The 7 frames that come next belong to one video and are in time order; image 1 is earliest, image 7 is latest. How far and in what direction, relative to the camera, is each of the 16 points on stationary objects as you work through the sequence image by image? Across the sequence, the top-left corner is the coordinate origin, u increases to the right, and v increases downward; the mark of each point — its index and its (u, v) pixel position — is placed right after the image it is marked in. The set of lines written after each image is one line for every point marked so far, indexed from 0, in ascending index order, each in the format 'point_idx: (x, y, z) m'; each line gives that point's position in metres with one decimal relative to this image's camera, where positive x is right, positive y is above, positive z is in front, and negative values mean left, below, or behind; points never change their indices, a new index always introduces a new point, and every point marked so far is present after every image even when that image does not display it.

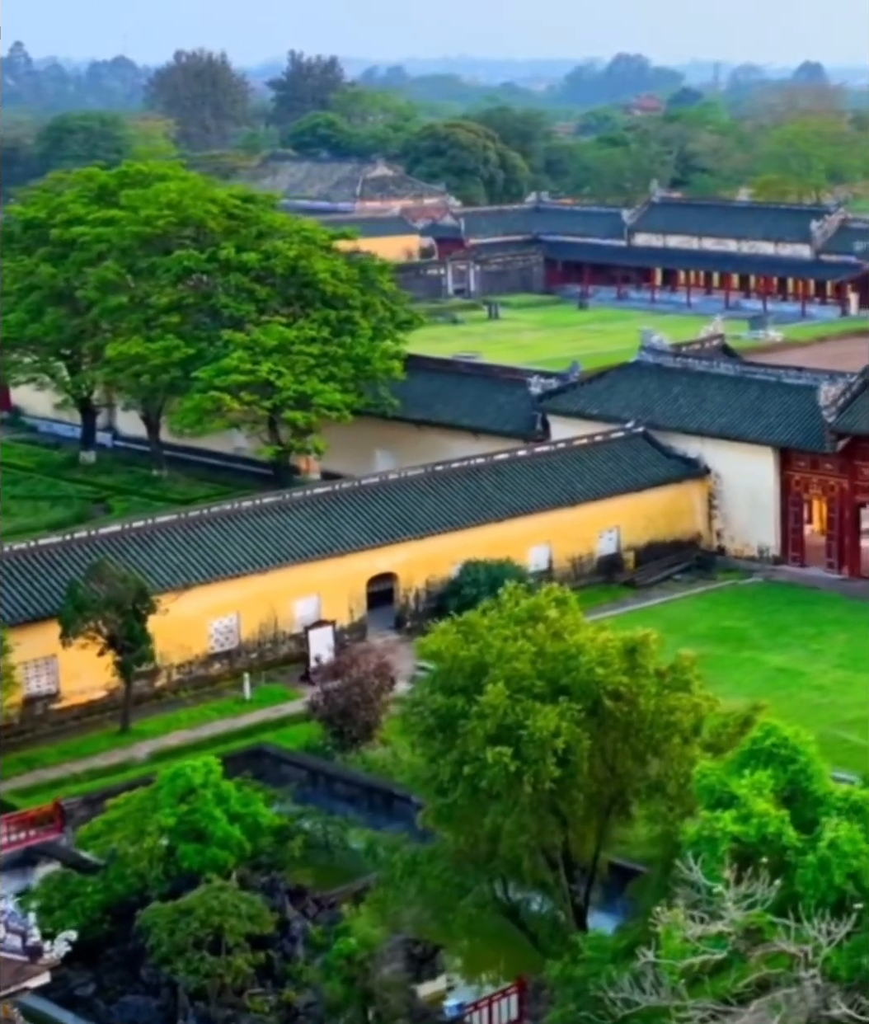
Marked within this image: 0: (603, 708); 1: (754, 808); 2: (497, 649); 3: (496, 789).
0: (+1.1, -1.3, +14.8) m
1: (+1.9, -1.7, +13.0) m
2: (+0.4, -0.9, +15.0) m
3: (+0.4, -1.8, +14.4) m
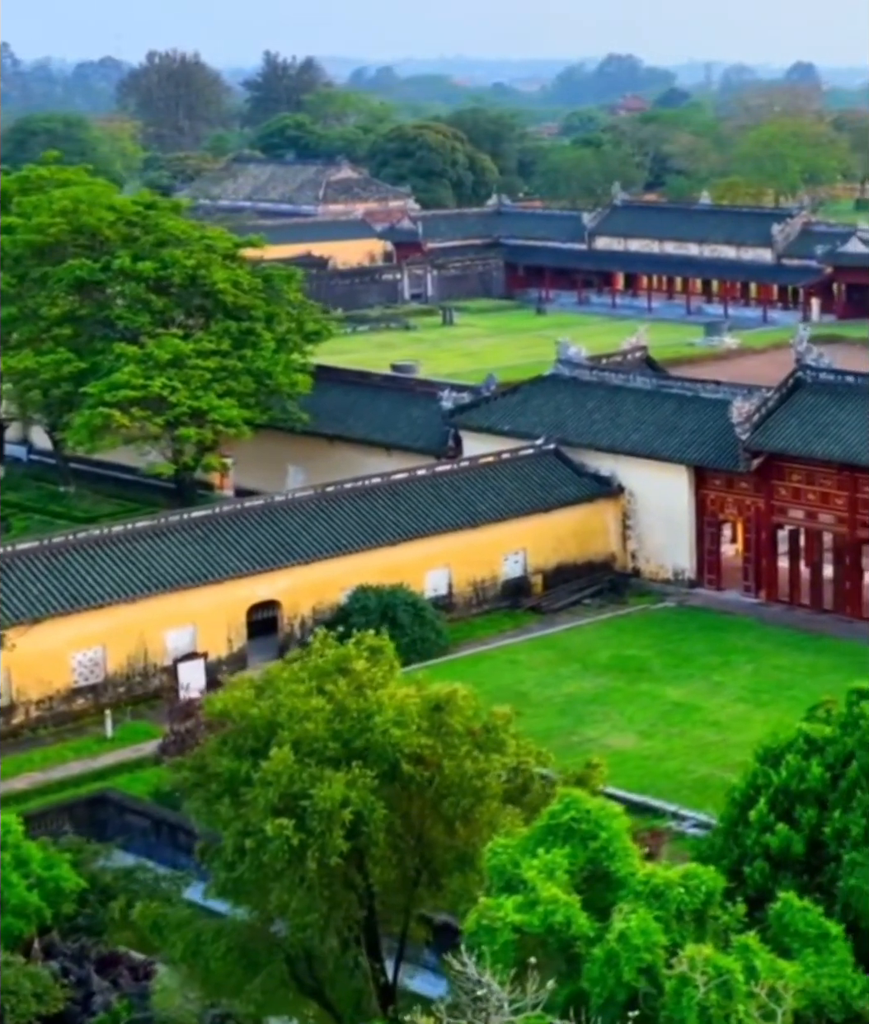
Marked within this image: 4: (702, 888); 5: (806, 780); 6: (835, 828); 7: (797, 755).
0: (-0.2, -1.6, +13.5) m
1: (+0.6, -2.0, +11.7) m
2: (-0.9, -1.2, +13.7) m
3: (-0.9, -2.1, +13.1) m
4: (+1.4, -2.0, +11.9) m
5: (+2.2, -1.6, +13.4) m
6: (+2.3, -1.9, +13.0) m
7: (+2.2, -1.5, +13.6) m
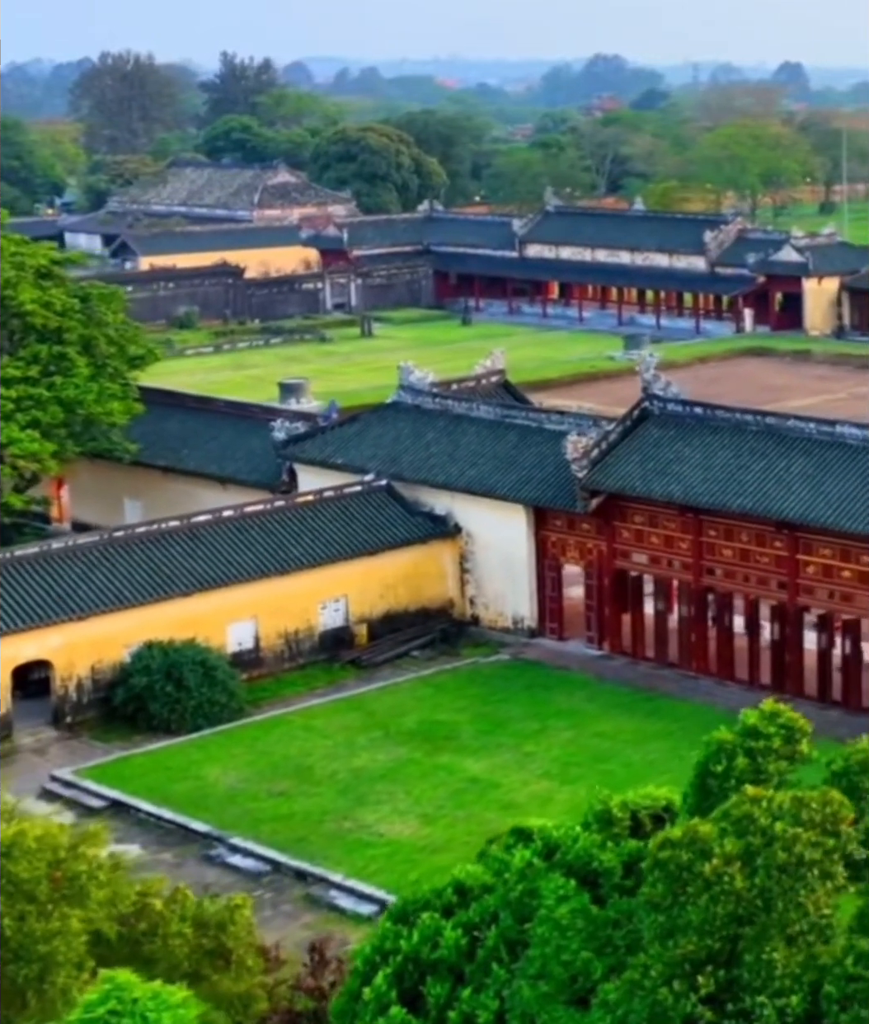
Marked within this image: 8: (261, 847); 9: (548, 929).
0: (-2.4, -2.1, +11.0) m
1: (-1.6, -2.5, +9.2) m
2: (-3.1, -1.7, +11.2) m
3: (-3.1, -2.6, +10.6) m
4: (-0.8, -2.5, +9.5) m
5: (0.0, -2.1, +10.9) m
6: (+0.1, -2.4, +10.5) m
7: (0.0, -2.0, +11.1) m
8: (-1.5, -3.0, +19.5) m
9: (+0.5, -1.9, +10.3) m
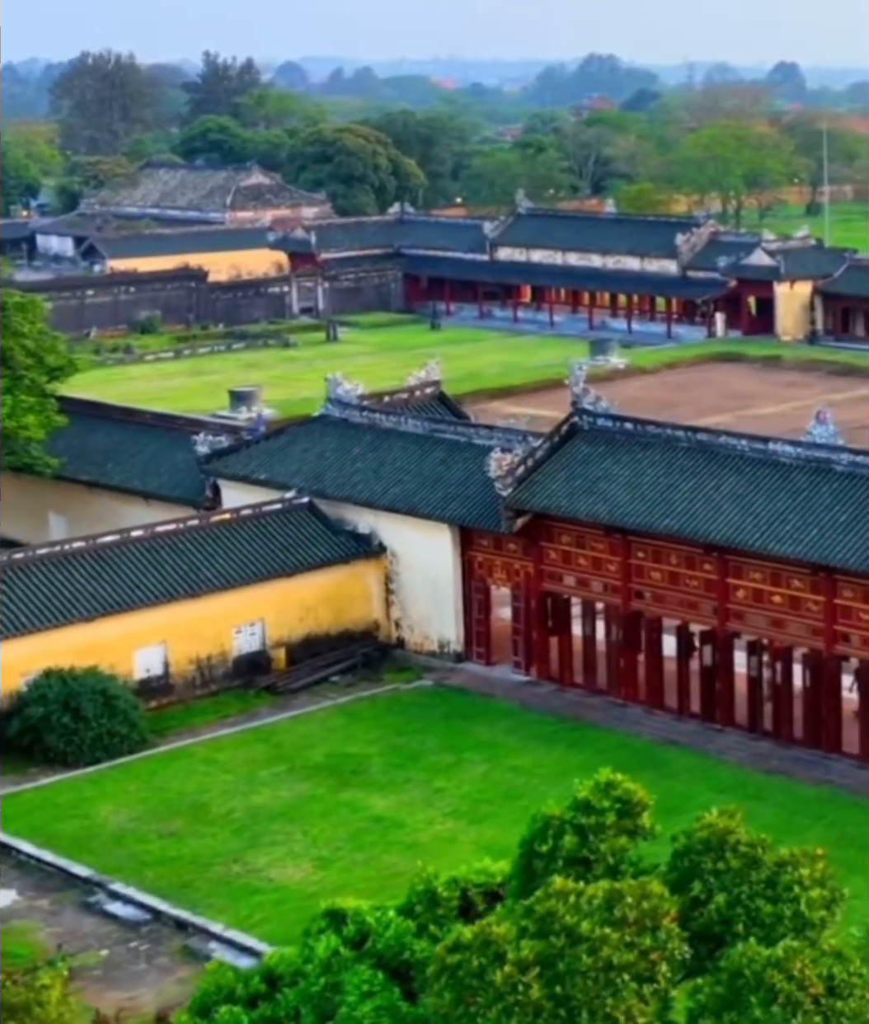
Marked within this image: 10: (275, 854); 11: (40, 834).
0: (-3.3, -2.3, +9.9) m
1: (-2.5, -2.7, +8.1) m
2: (-4.0, -1.9, +10.1) m
3: (-4.0, -2.8, +9.5) m
4: (-1.7, -2.8, +8.4) m
5: (-0.9, -2.4, +9.8) m
6: (-0.8, -2.6, +9.4) m
7: (-0.9, -2.2, +10.0) m
8: (-2.4, -3.2, +18.4) m
9: (-0.4, -2.2, +9.2) m
10: (-1.4, -3.0, +19.2) m
11: (-3.5, -2.9, +19.9) m
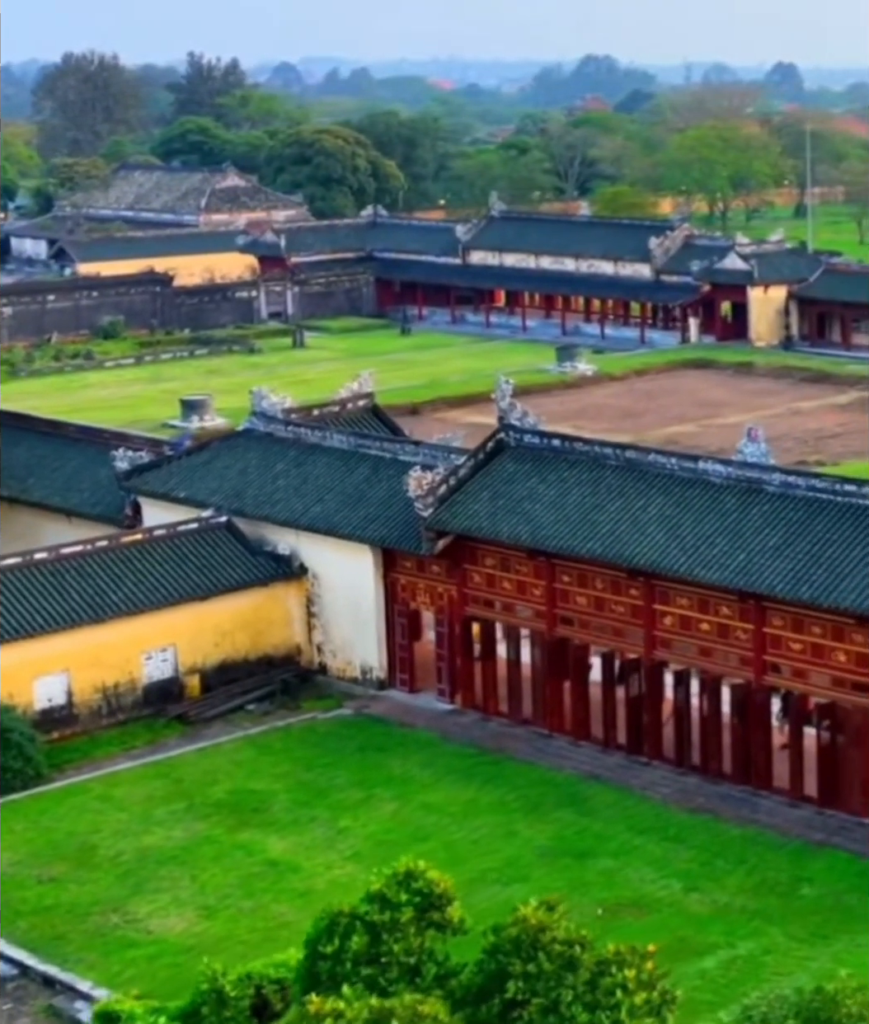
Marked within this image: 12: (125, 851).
0: (-4.2, -2.5, +8.8) m
1: (-3.4, -3.0, +7.0) m
2: (-4.9, -2.2, +9.0) m
3: (-4.9, -3.0, +8.4) m
4: (-2.5, -3.0, +7.3) m
5: (-1.8, -2.6, +8.7) m
6: (-1.6, -2.8, +8.3) m
7: (-1.8, -2.5, +8.9) m
8: (-3.3, -3.4, +17.3) m
9: (-1.3, -2.4, +8.1) m
10: (-2.2, -3.2, +18.1) m
11: (-4.4, -3.1, +18.8) m
12: (-2.7, -3.0, +19.4) m
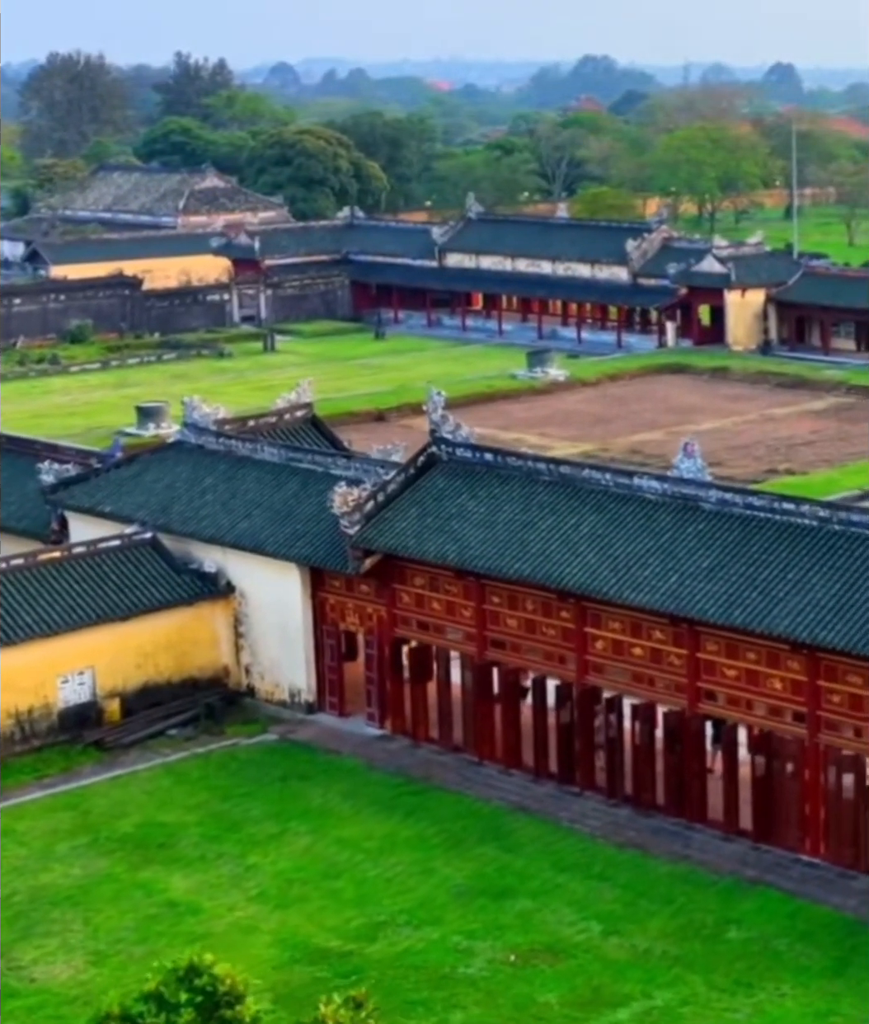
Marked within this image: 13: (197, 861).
0: (-4.9, -2.7, +7.8) m
1: (-4.2, -3.1, +6.0) m
2: (-5.6, -2.3, +8.0) m
3: (-5.6, -3.2, +7.4) m
4: (-3.3, -3.1, +6.3) m
5: (-2.5, -2.7, +7.7) m
6: (-2.4, -3.0, +7.3) m
7: (-2.5, -2.6, +7.9) m
8: (-4.0, -3.6, +16.3) m
9: (-2.0, -2.5, +7.1) m
10: (-3.0, -3.4, +17.1) m
11: (-5.1, -3.3, +17.8) m
12: (-3.4, -3.1, +18.4) m
13: (-2.0, -3.0, +19.0) m
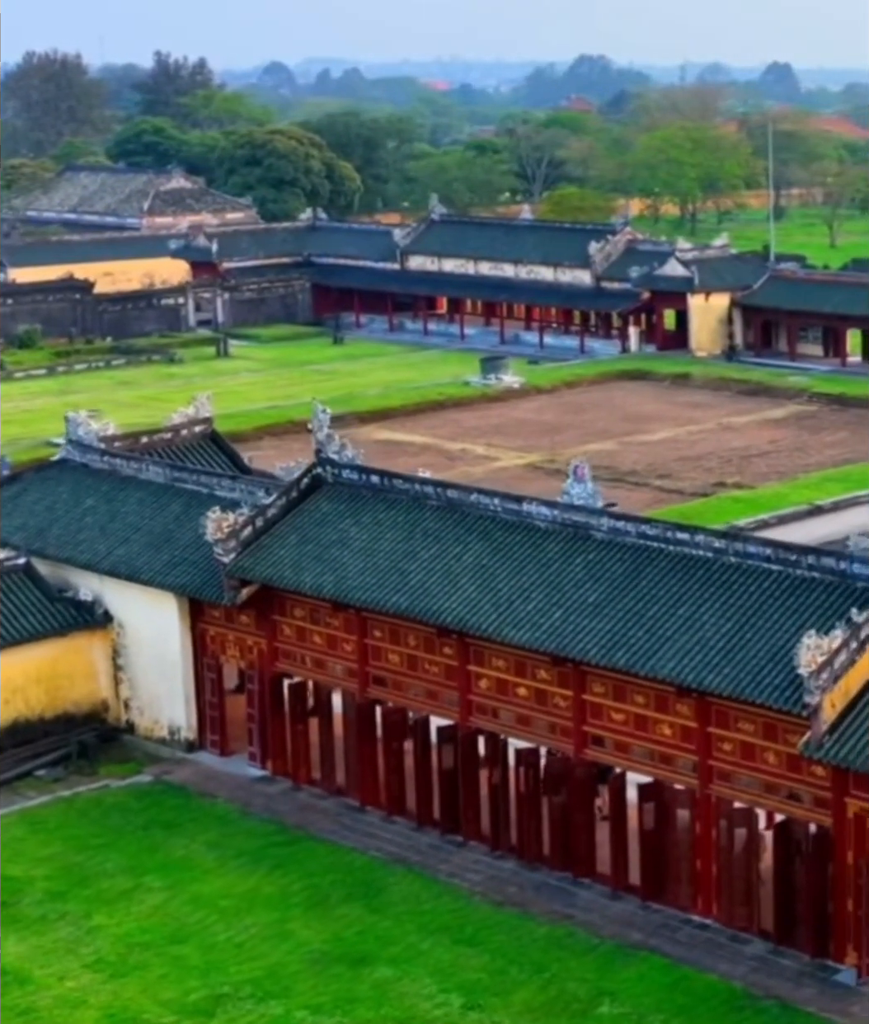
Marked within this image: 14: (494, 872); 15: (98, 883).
0: (-6.1, -3.0, +6.3) m
1: (-5.3, -3.4, +4.6) m
2: (-6.8, -2.6, +6.6) m
3: (-6.8, -3.5, +6.0) m
4: (-4.4, -3.4, +4.8) m
5: (-3.6, -3.0, +6.2) m
6: (-3.5, -3.2, +5.8) m
7: (-3.6, -2.9, +6.5) m
8: (-5.1, -3.8, +14.9) m
9: (-3.1, -2.8, +5.6) m
10: (-4.1, -3.6, +15.7) m
11: (-6.2, -3.5, +16.3) m
12: (-4.5, -3.4, +16.9) m
13: (-3.1, -3.2, +17.5) m
14: (+0.5, -3.0, +18.7) m
15: (-2.8, -3.1, +18.5) m
